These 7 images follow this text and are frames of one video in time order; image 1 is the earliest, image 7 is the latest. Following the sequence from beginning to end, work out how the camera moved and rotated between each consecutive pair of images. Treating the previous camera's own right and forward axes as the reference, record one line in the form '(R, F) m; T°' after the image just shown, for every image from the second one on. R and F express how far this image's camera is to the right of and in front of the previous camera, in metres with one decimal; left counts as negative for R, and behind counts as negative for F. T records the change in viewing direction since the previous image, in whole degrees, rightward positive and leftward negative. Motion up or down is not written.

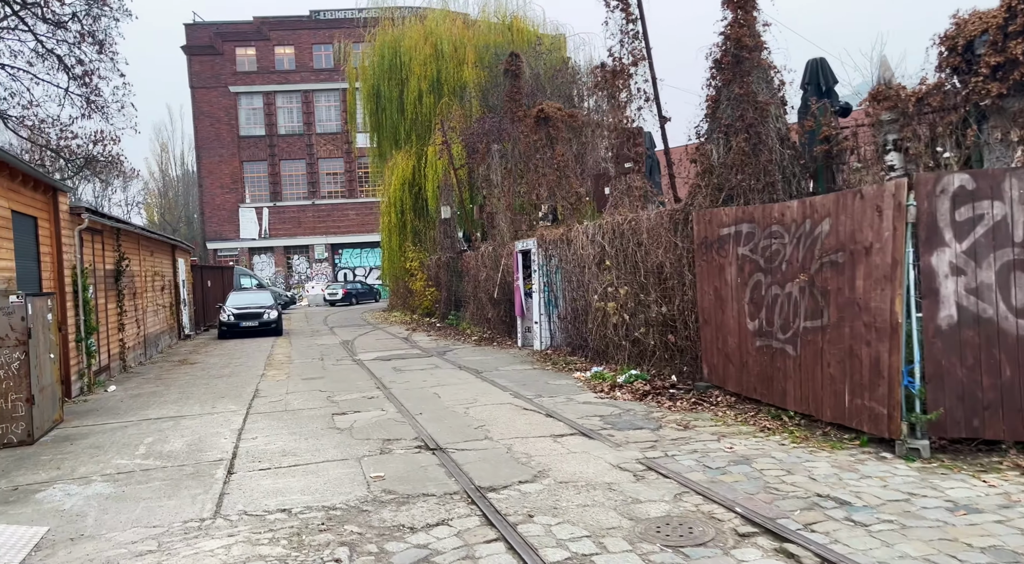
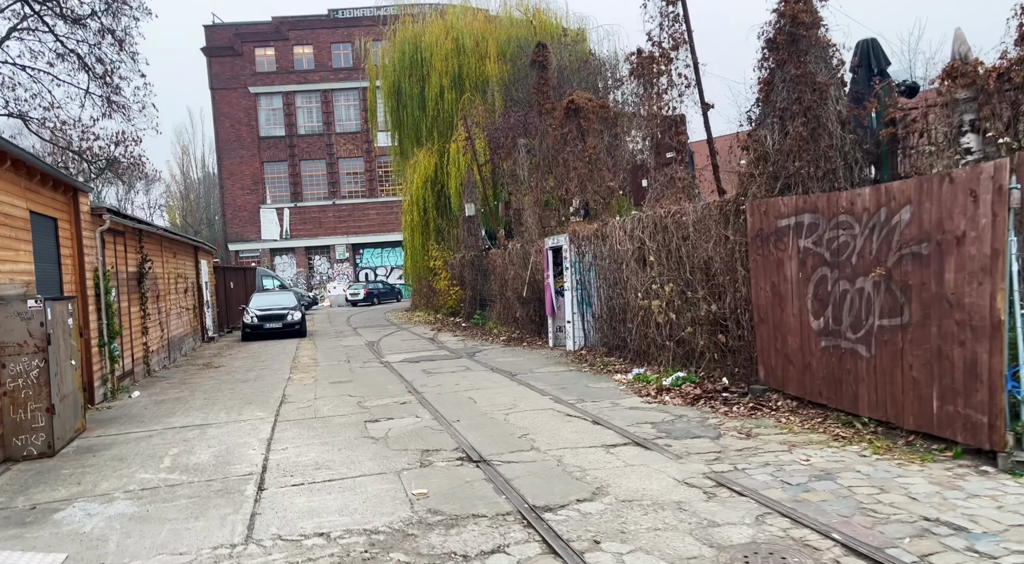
(-0.2, +0.6) m; -1°
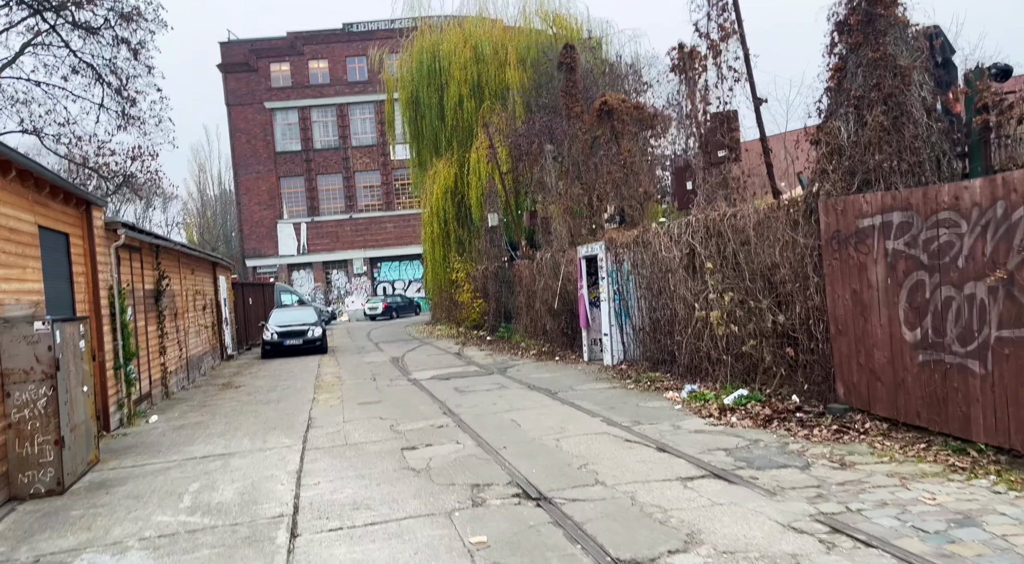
(-0.3, +0.8) m; -1°
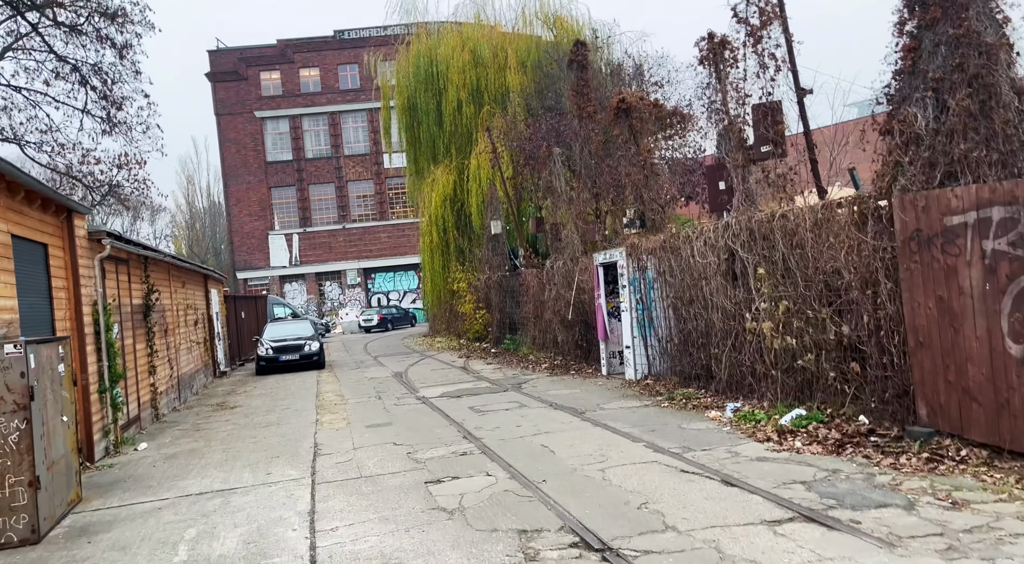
(-0.4, +1.0) m; +1°
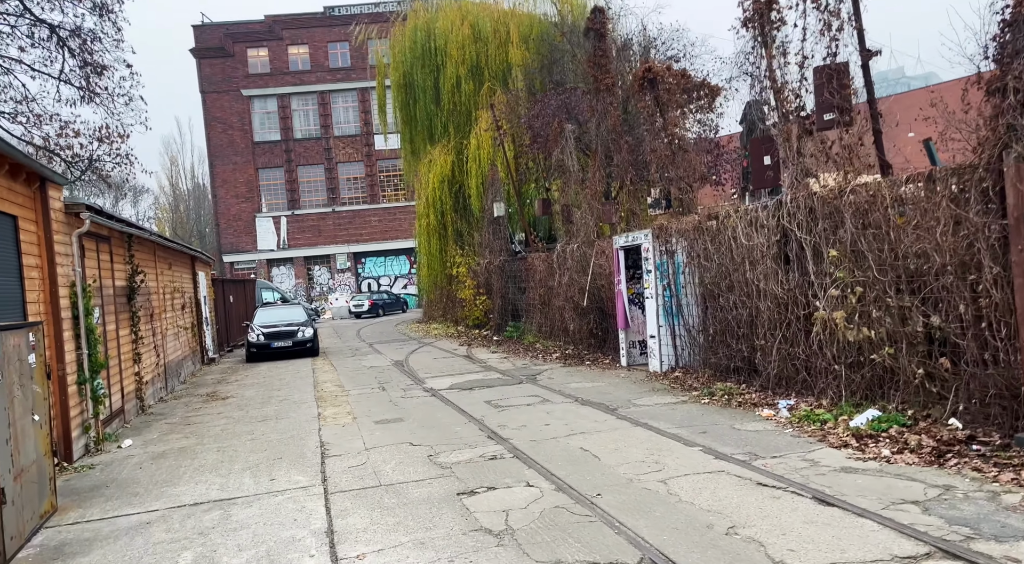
(-0.5, +1.1) m; +1°
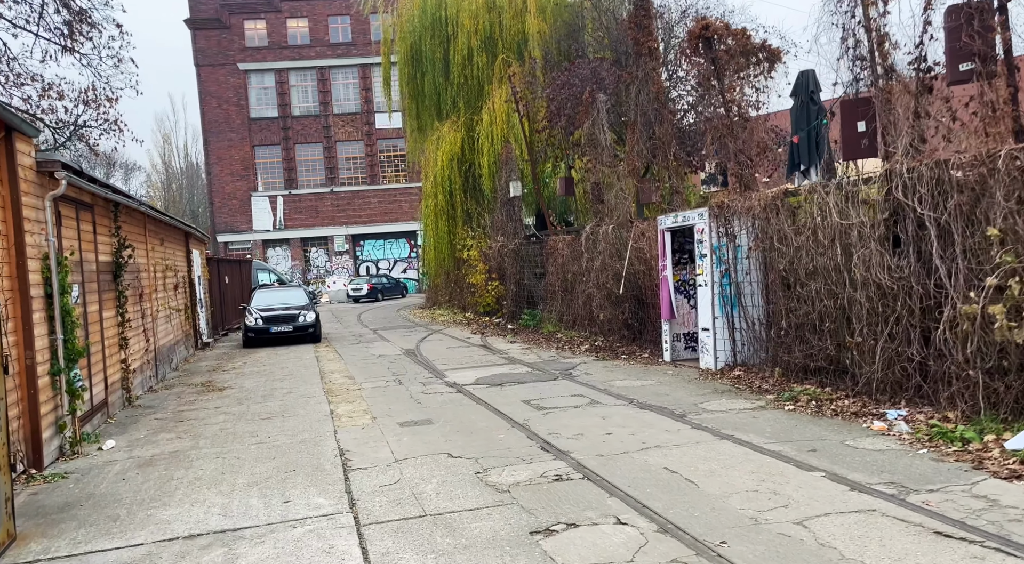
(-0.6, +1.5) m; +1°
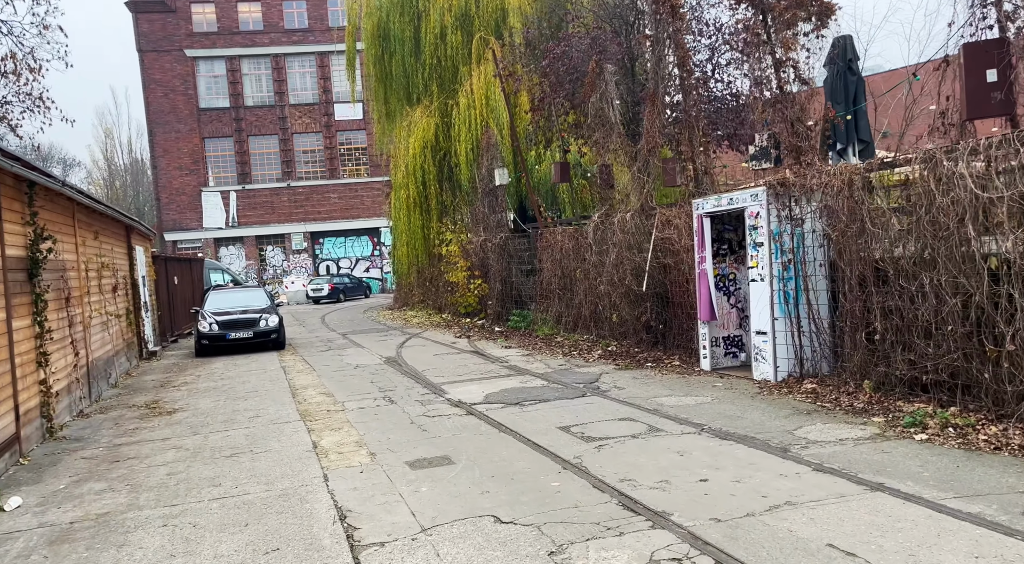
(-0.7, +2.1) m; +3°
